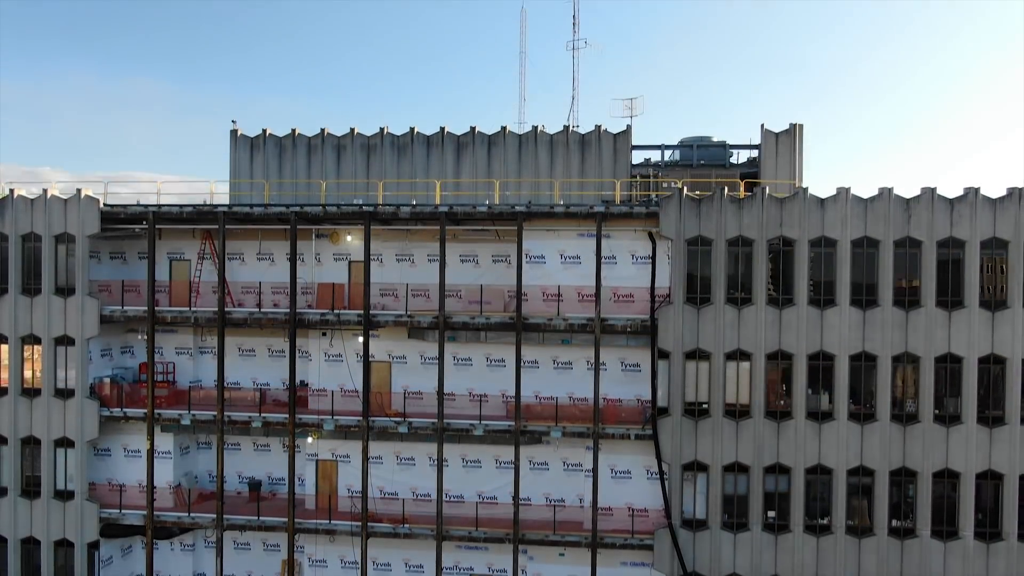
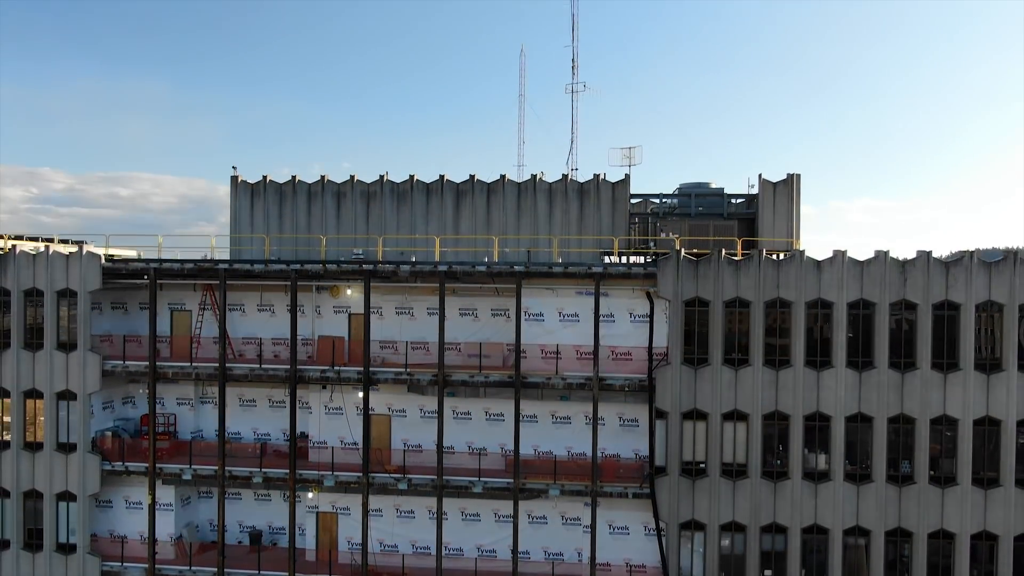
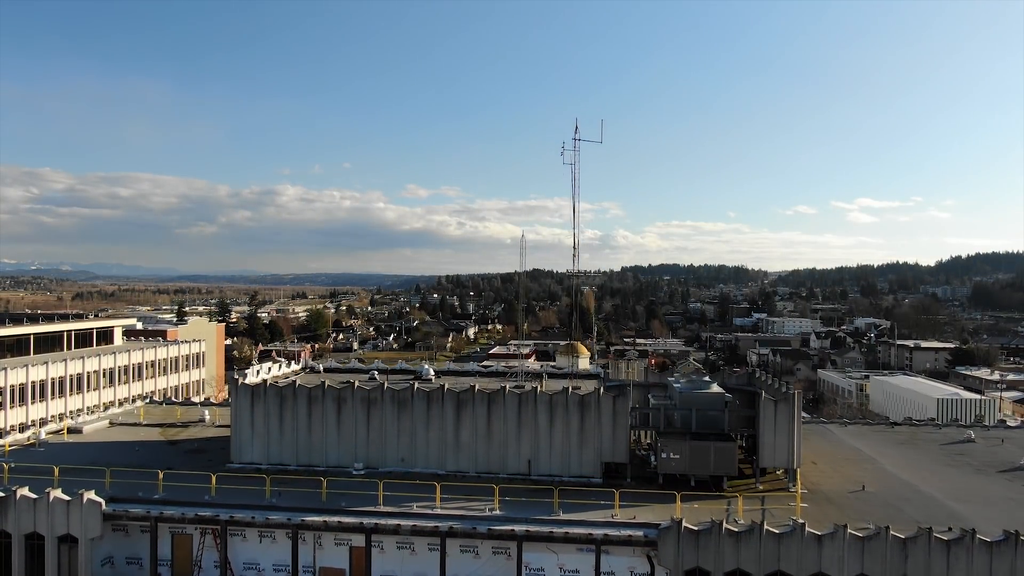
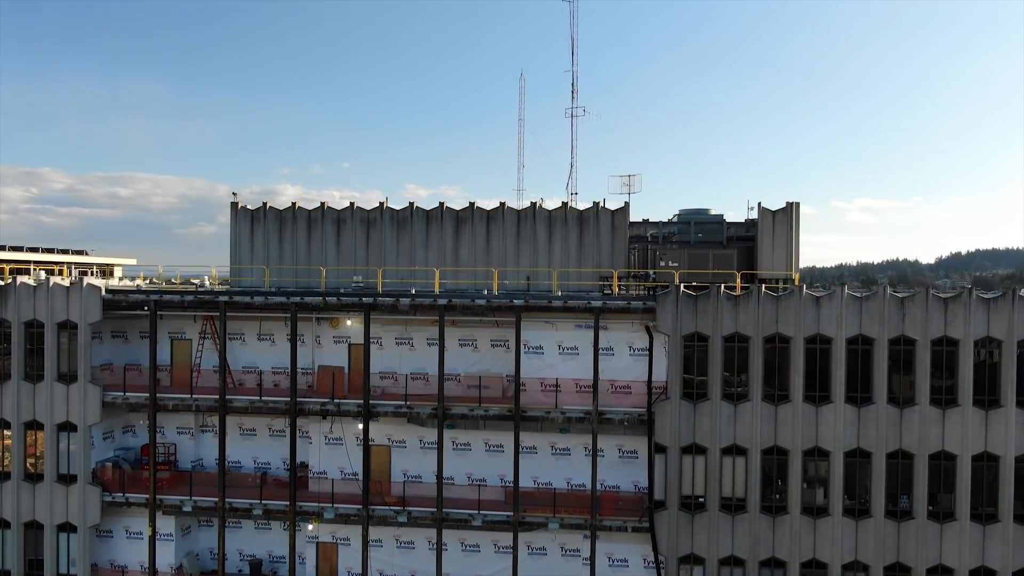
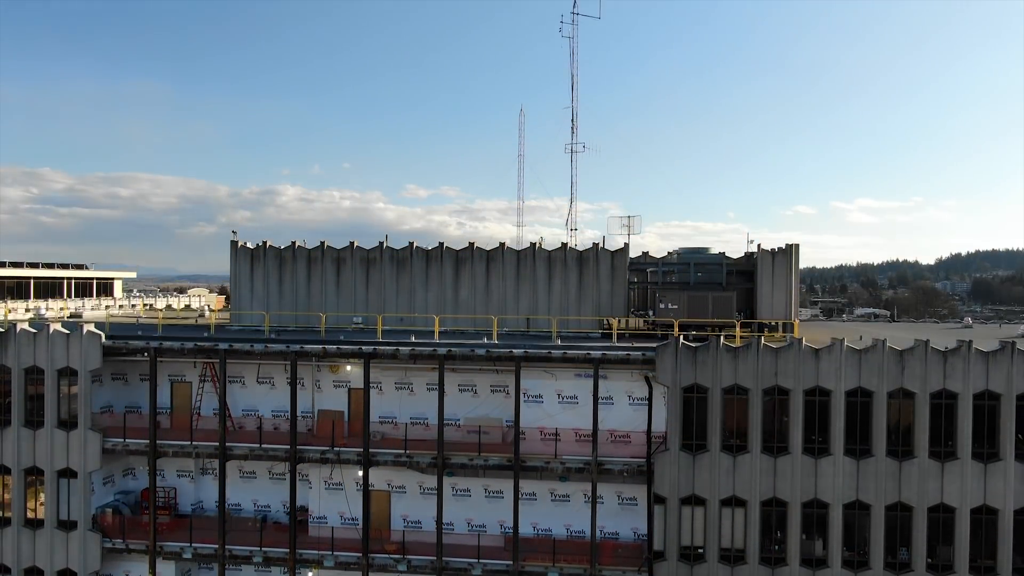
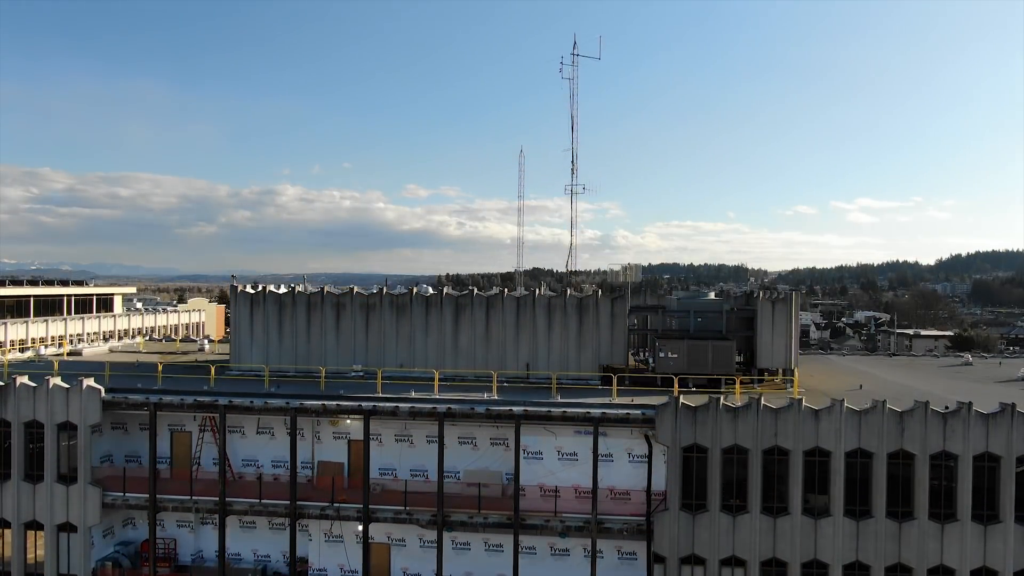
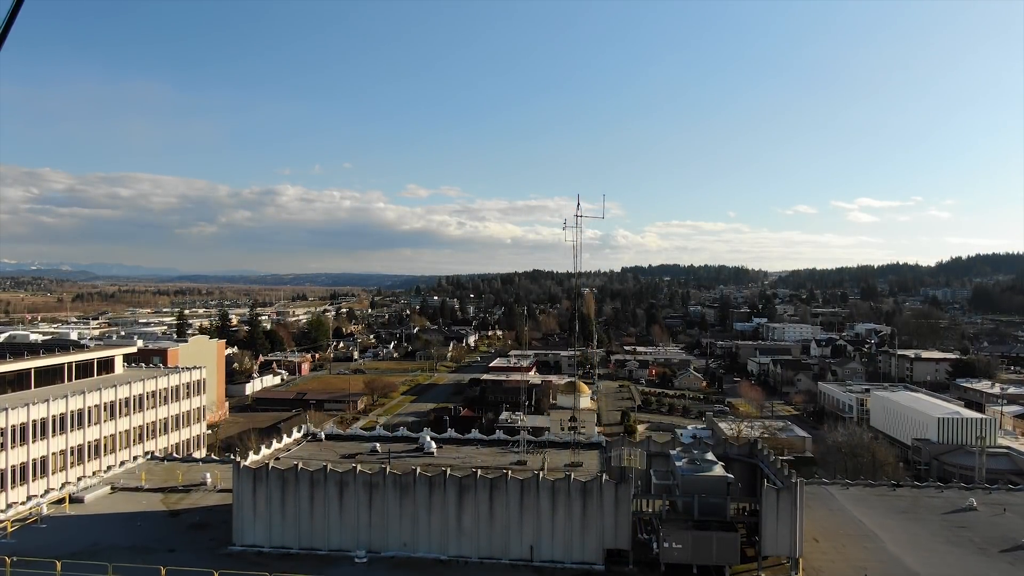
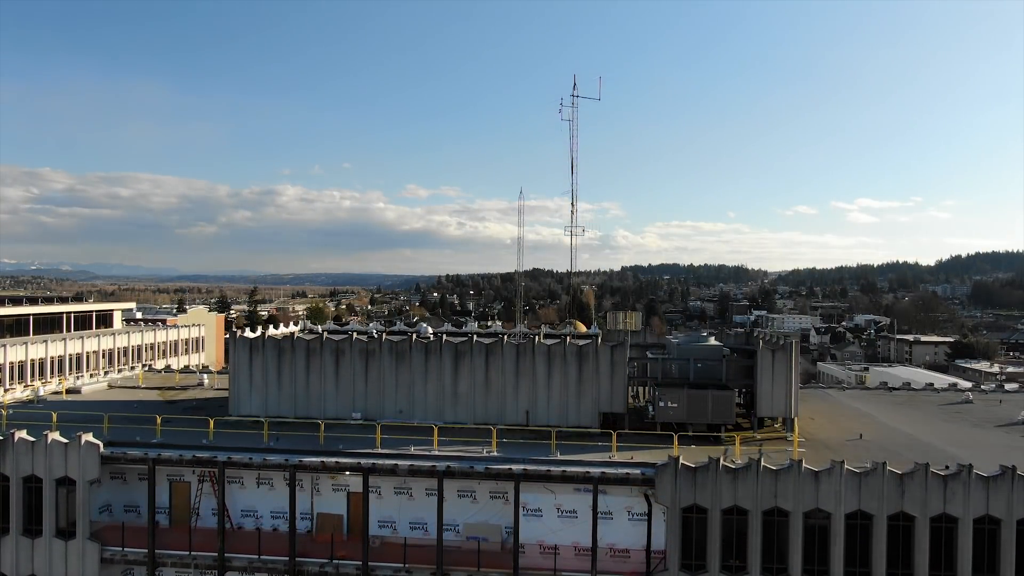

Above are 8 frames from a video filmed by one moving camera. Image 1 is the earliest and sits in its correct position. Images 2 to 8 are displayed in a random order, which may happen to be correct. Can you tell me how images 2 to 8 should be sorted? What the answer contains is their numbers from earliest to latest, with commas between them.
2, 4, 5, 6, 8, 3, 7
